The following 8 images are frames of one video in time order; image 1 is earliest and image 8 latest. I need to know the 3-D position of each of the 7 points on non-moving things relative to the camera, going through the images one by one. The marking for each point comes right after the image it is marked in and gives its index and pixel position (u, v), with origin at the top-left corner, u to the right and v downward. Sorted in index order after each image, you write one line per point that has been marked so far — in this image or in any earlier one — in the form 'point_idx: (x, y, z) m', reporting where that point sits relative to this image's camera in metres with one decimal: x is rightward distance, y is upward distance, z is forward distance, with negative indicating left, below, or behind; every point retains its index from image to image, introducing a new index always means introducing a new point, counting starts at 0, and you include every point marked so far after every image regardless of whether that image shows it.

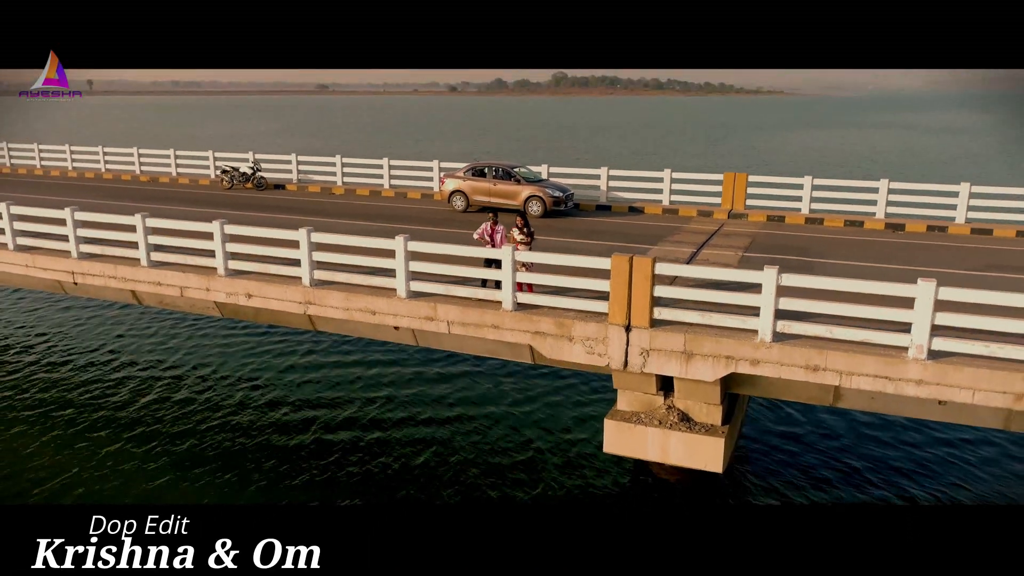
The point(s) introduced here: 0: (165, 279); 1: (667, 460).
0: (-6.9, +0.3, +12.7) m
1: (+3.0, -3.4, +12.4) m
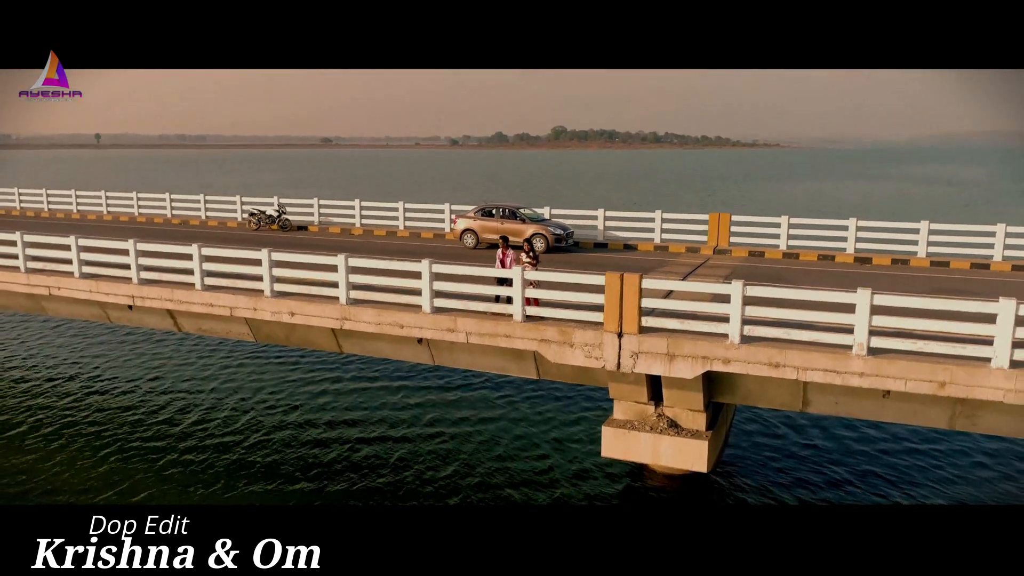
0: (-6.7, -0.2, +14.4) m
1: (+3.2, -3.8, +13.9) m
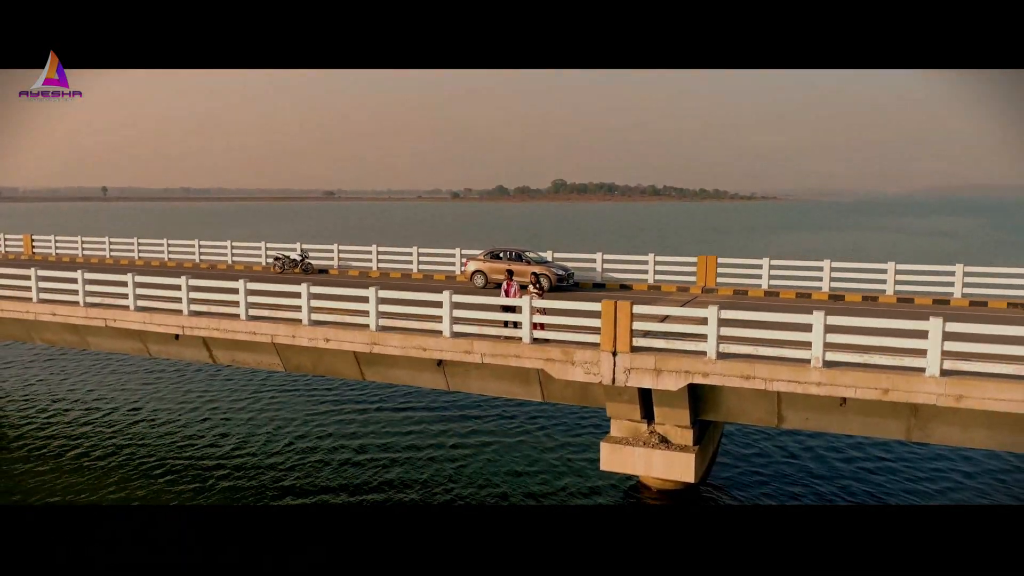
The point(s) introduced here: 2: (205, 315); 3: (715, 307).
0: (-6.5, -1.0, +16.3) m
1: (+3.4, -4.6, +15.5) m
2: (-8.3, -0.7, +17.2) m
3: (+3.9, -0.4, +12.3) m
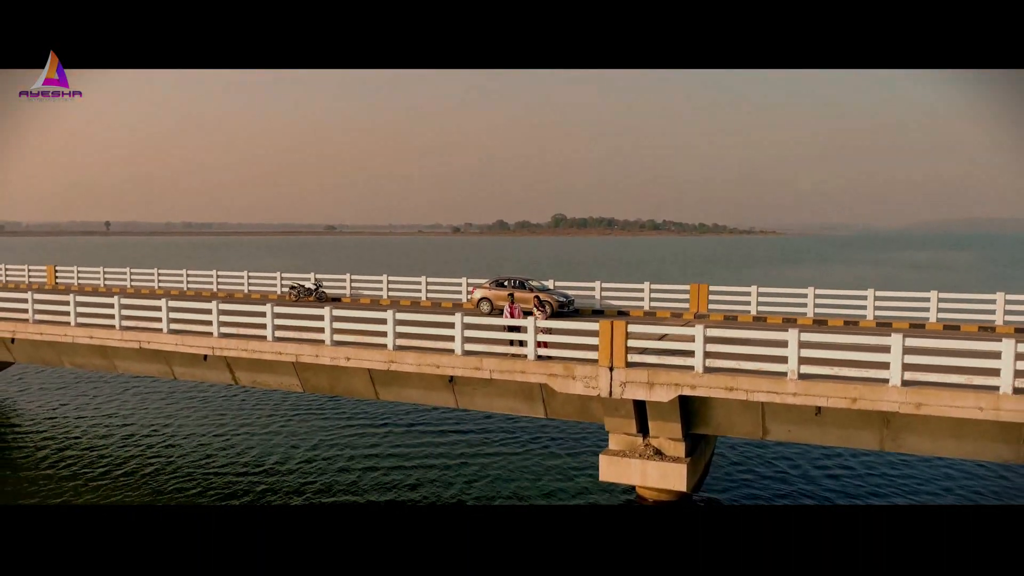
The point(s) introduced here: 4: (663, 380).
0: (-6.3, -1.7, +17.7) m
1: (+3.6, -5.2, +16.6) m
2: (-8.2, -1.4, +18.5) m
3: (+4.1, -0.8, +13.7) m
4: (+3.4, -2.0, +14.1) m
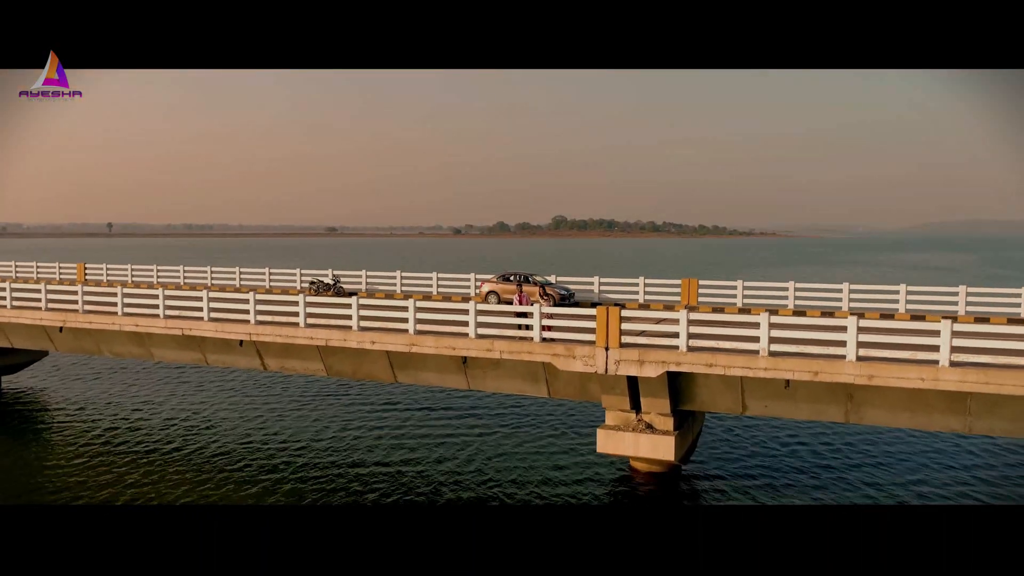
0: (-6.1, -1.4, +19.7) m
1: (+3.8, -4.9, +18.7) m
2: (-8.0, -1.2, +20.6) m
3: (+4.3, -0.6, +15.8) m
4: (+3.6, -1.8, +16.1) m
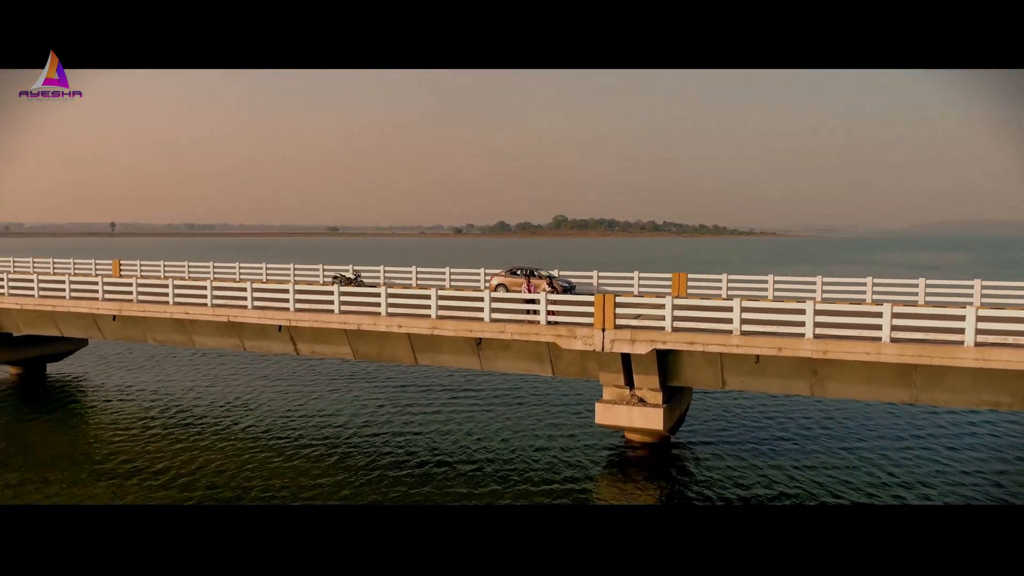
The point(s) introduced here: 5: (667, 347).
0: (-5.8, -1.1, +22.4) m
1: (+4.1, -4.6, +21.4) m
2: (-7.7, -0.8, +23.3) m
3: (+4.6, -0.2, +18.4) m
4: (+3.9, -1.5, +18.8) m
5: (+4.6, -1.7, +18.6) m
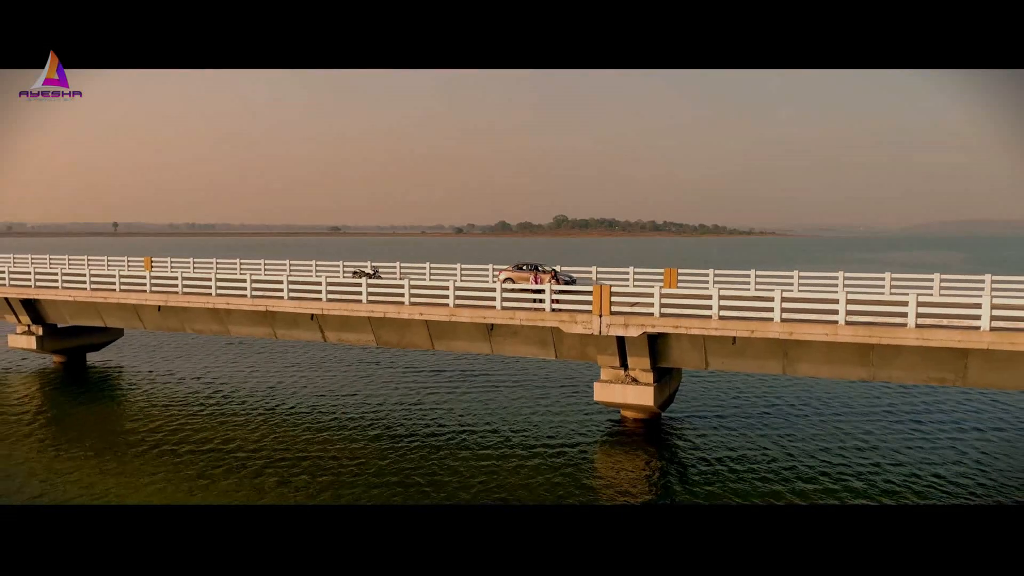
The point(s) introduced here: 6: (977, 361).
0: (-5.5, -0.8, +25.3) m
1: (+4.4, -4.3, +24.2) m
2: (-7.3, -0.5, +26.1) m
3: (+4.9, +0.1, +21.3) m
4: (+4.2, -1.2, +21.6) m
5: (+4.9, -1.4, +21.4) m
6: (+14.5, -2.3, +19.5) m
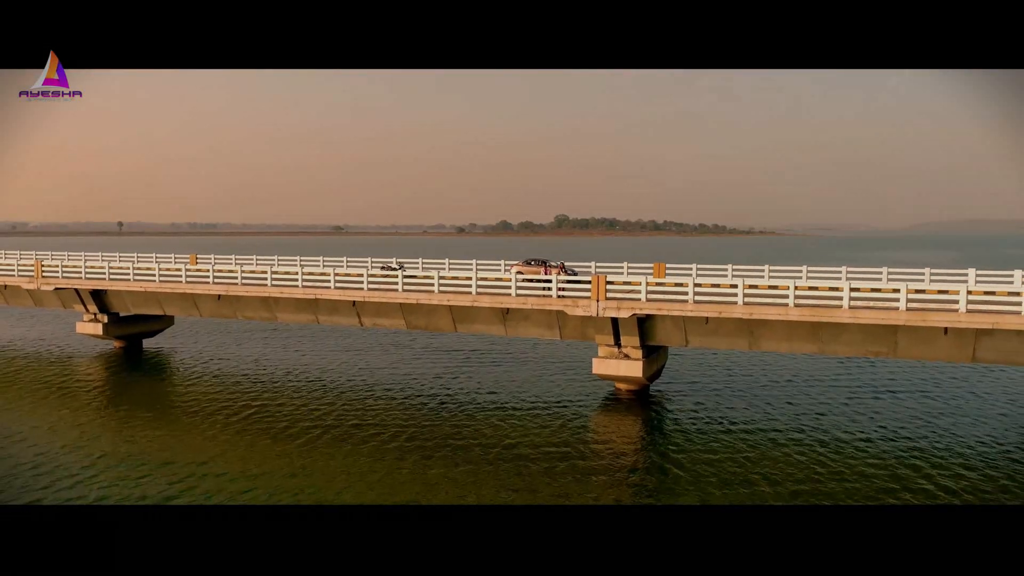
0: (-4.9, -0.4, +30.0) m
1: (+5.0, -3.9, +28.9) m
2: (-6.8, -0.1, +30.9) m
3: (+5.5, +0.5, +26.0) m
4: (+4.7, -0.7, +26.4) m
5: (+5.5, -1.0, +26.2) m
6: (+15.0, -1.8, +24.2) m
